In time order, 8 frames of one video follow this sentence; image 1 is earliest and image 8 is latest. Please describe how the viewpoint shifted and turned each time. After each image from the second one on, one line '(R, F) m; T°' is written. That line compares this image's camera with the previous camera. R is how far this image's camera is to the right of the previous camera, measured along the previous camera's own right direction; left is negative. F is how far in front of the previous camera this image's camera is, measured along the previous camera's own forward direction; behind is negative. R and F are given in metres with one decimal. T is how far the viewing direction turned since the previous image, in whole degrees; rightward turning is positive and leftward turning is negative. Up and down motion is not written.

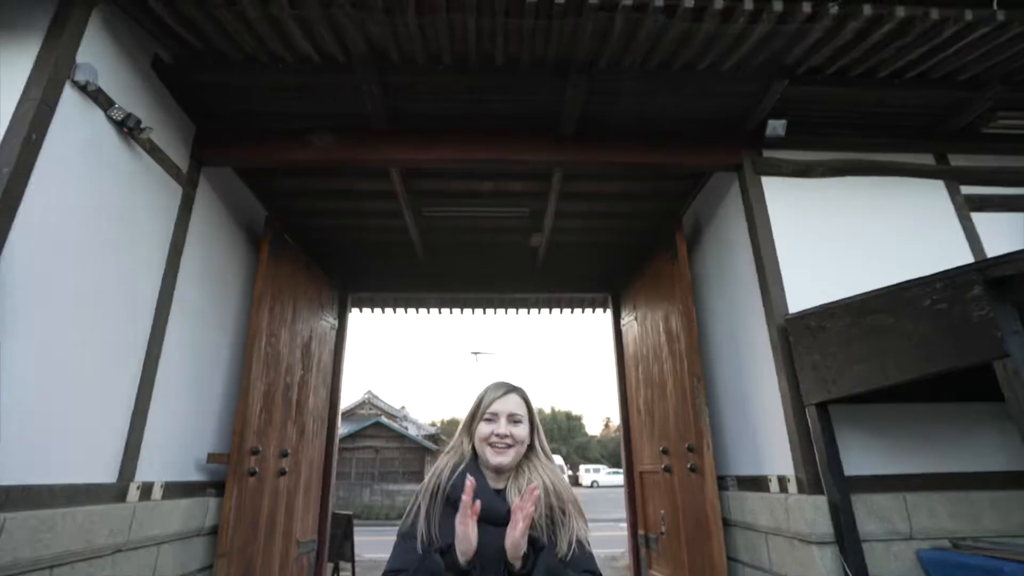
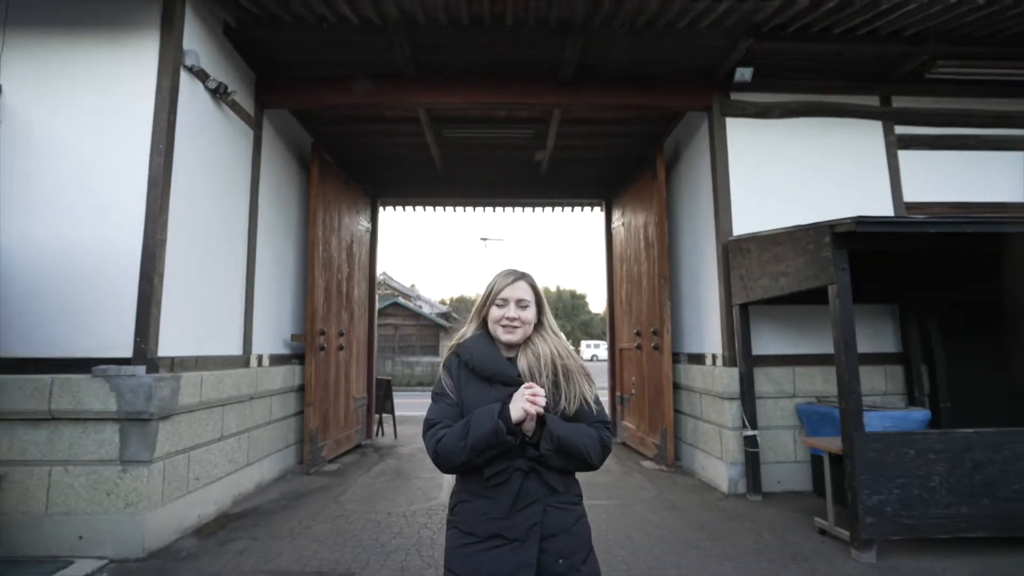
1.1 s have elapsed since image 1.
(0.0, -1.1) m; -1°
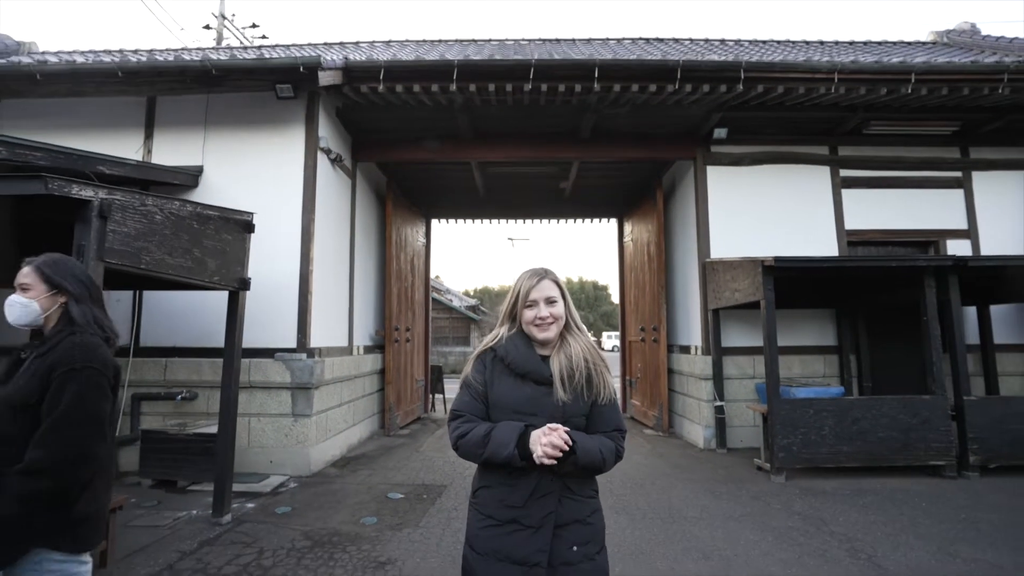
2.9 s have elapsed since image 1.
(-0.1, -1.6) m; -2°
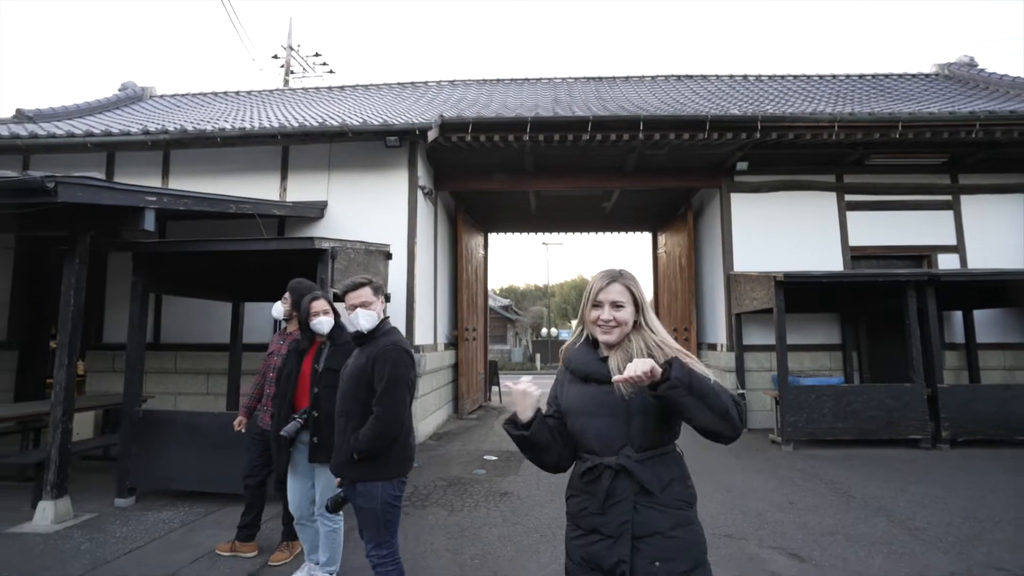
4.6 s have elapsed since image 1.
(-0.5, -1.3) m; -2°
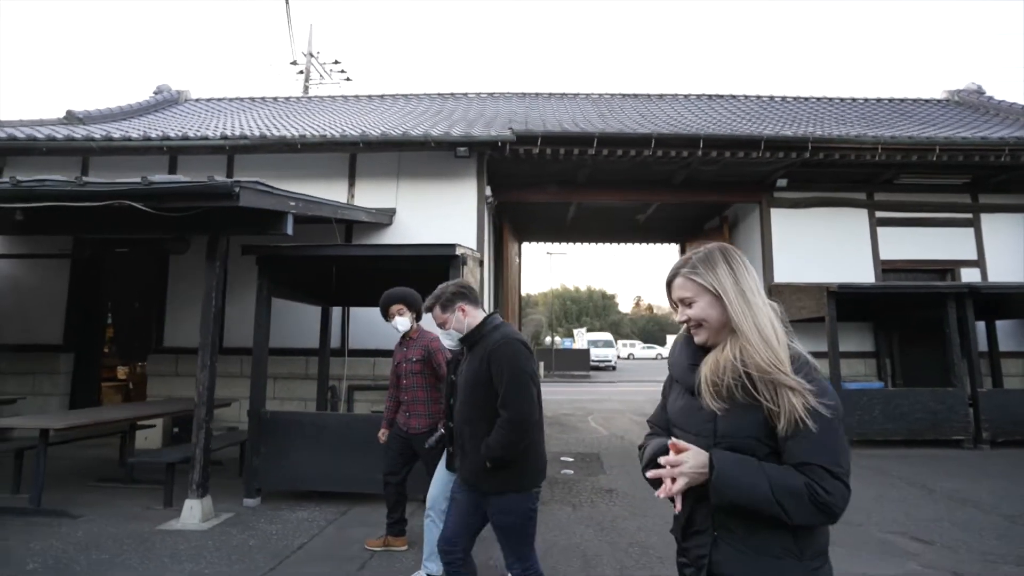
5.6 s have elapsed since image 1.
(-1.2, -0.2) m; +3°
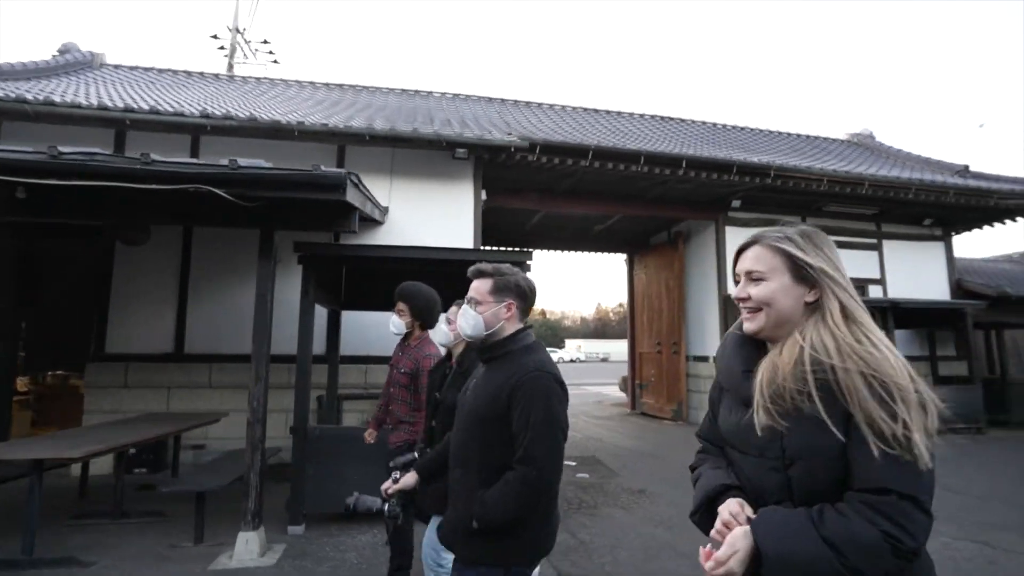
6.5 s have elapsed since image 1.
(-1.4, +0.2) m; +12°
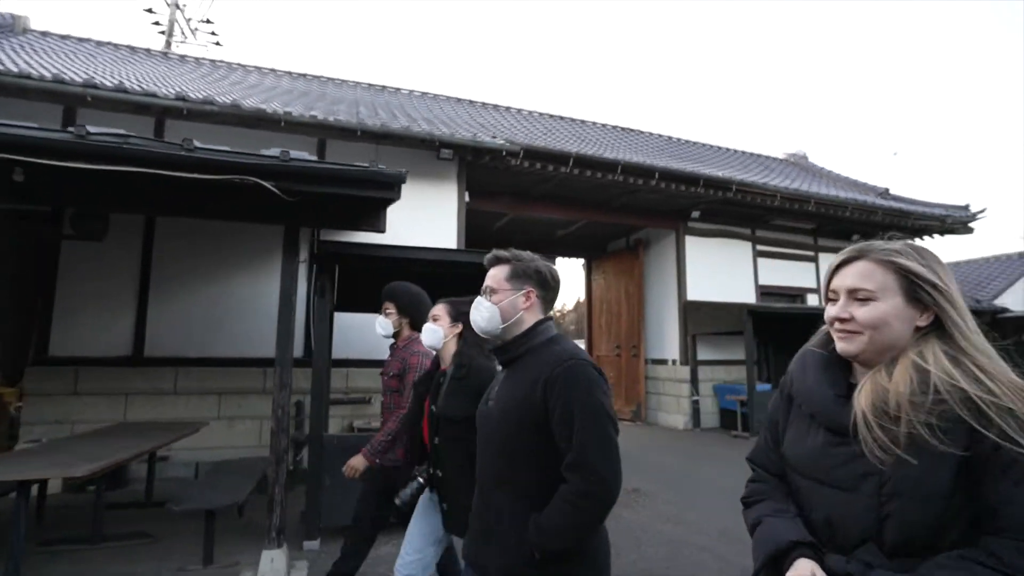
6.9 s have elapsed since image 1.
(-0.7, +0.1) m; +8°
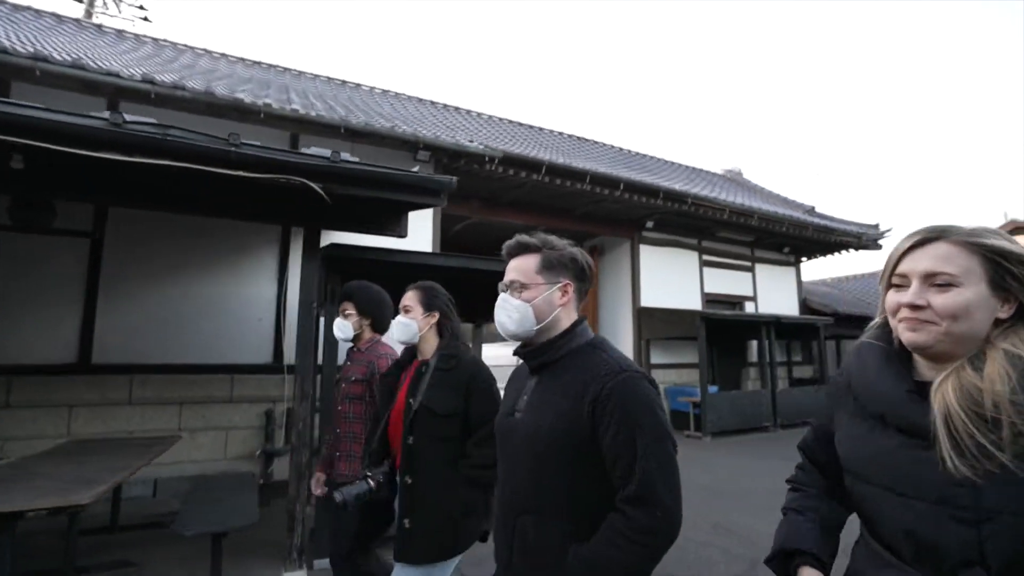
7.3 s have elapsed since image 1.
(-0.6, 0.0) m; +8°
